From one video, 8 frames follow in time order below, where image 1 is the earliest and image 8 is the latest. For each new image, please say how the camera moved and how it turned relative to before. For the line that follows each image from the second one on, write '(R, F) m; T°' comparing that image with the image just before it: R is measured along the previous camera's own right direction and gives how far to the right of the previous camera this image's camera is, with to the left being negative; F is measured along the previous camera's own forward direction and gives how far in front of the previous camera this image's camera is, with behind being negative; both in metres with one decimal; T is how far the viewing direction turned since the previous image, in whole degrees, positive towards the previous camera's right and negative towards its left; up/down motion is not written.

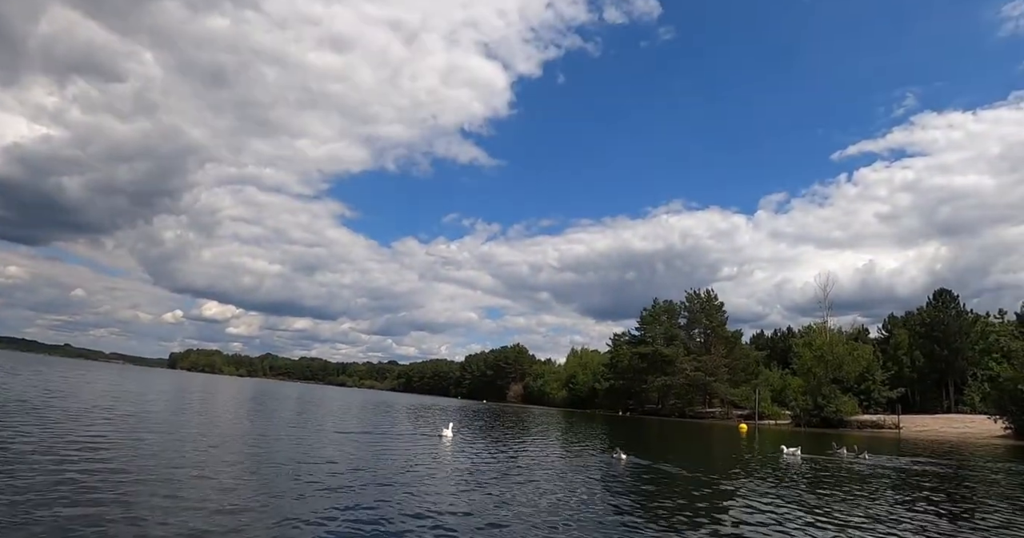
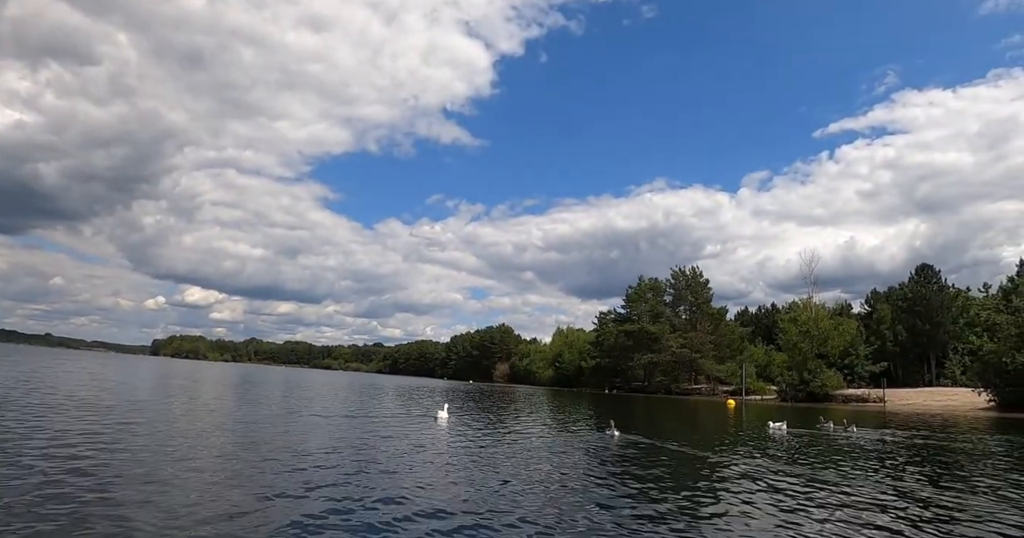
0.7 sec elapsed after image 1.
(-0.2, 0.0) m; +1°
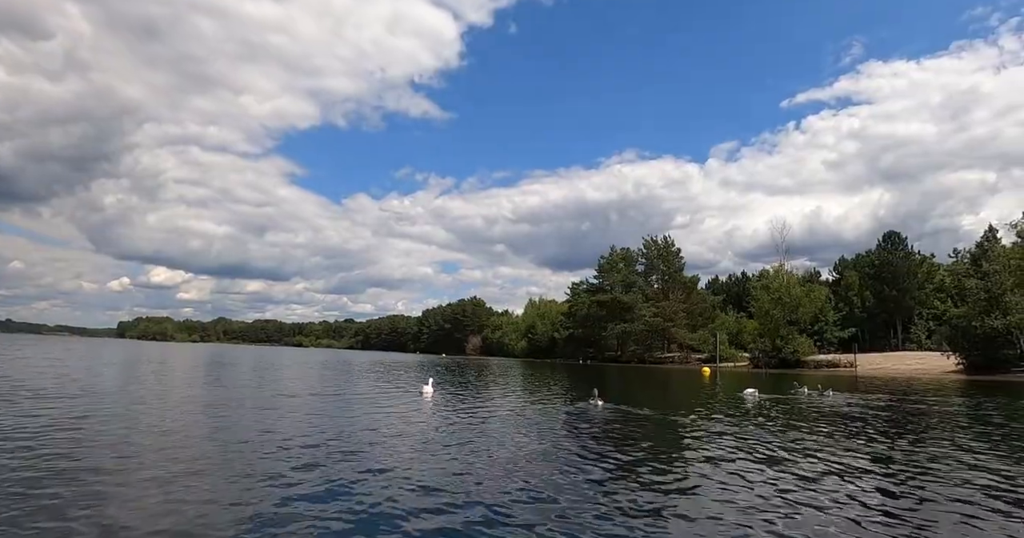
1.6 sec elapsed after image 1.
(-0.4, +0.1) m; +3°
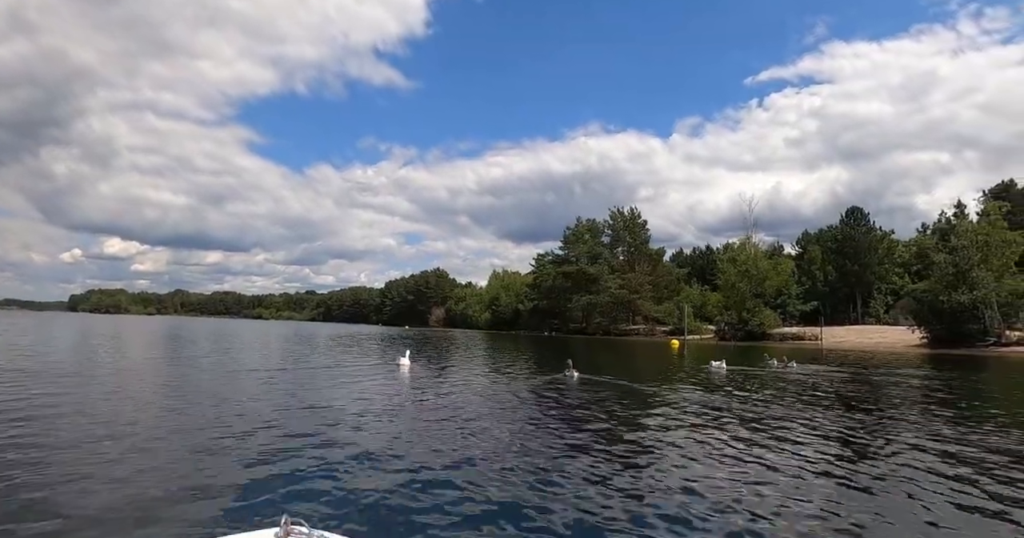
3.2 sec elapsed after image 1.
(-0.5, 0.0) m; +3°
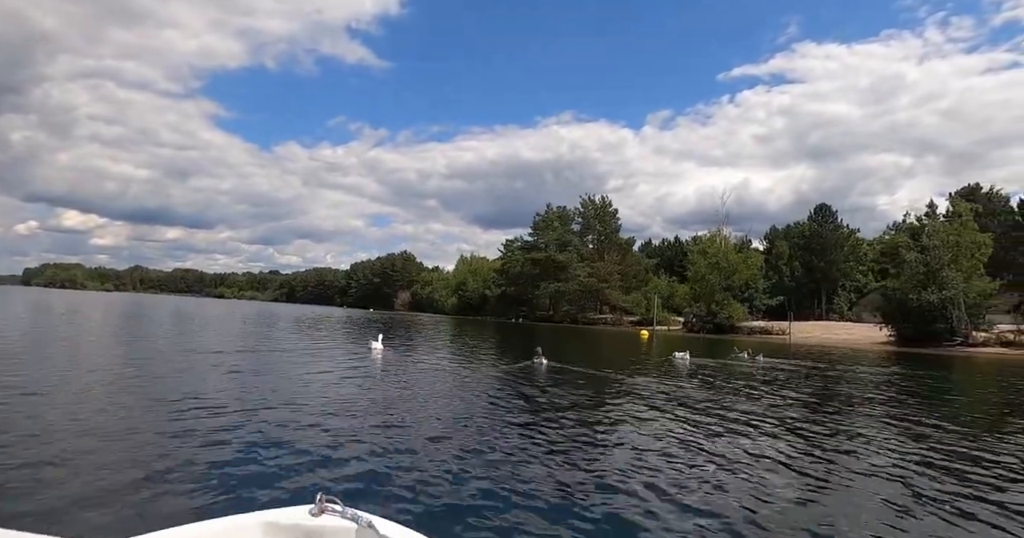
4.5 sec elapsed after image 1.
(-0.5, -0.1) m; +3°
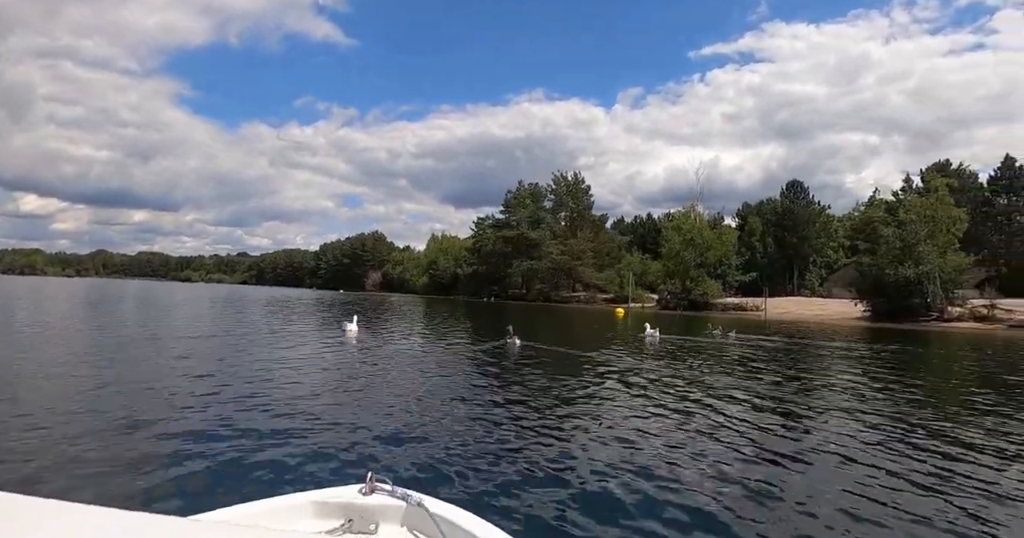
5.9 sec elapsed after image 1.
(-0.3, -0.2) m; +3°
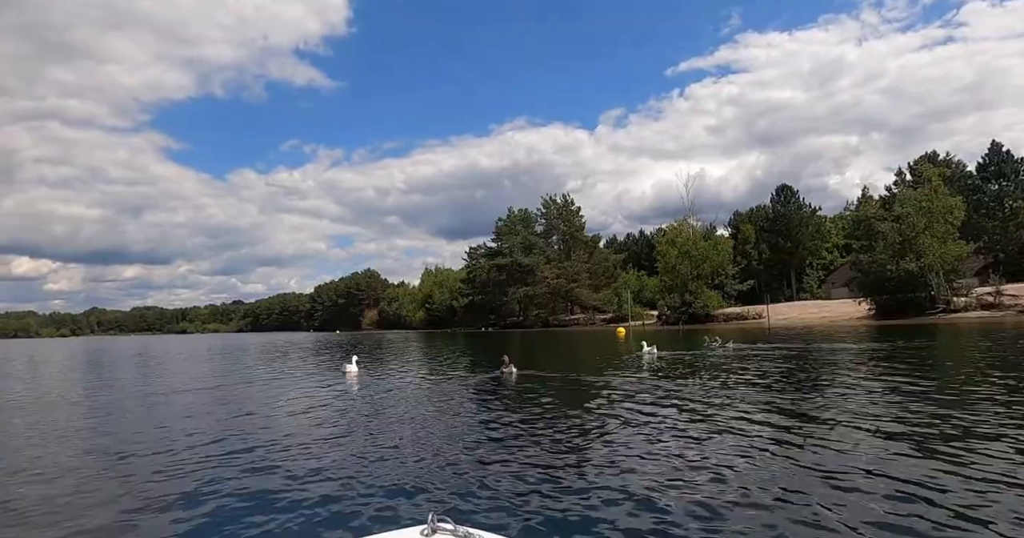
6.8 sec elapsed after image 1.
(-0.1, +0.1) m; +1°
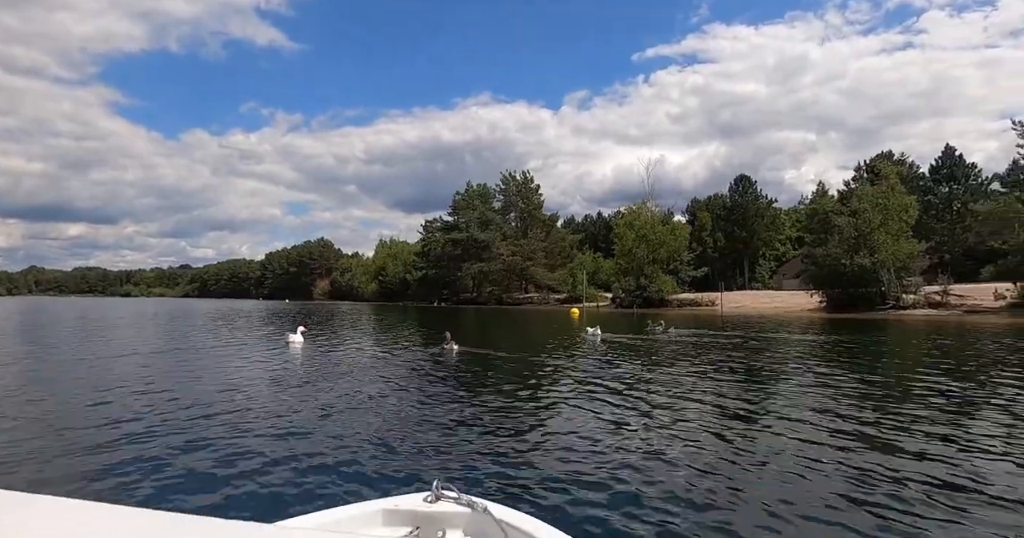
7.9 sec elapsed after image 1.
(-0.3, 0.0) m; +4°
